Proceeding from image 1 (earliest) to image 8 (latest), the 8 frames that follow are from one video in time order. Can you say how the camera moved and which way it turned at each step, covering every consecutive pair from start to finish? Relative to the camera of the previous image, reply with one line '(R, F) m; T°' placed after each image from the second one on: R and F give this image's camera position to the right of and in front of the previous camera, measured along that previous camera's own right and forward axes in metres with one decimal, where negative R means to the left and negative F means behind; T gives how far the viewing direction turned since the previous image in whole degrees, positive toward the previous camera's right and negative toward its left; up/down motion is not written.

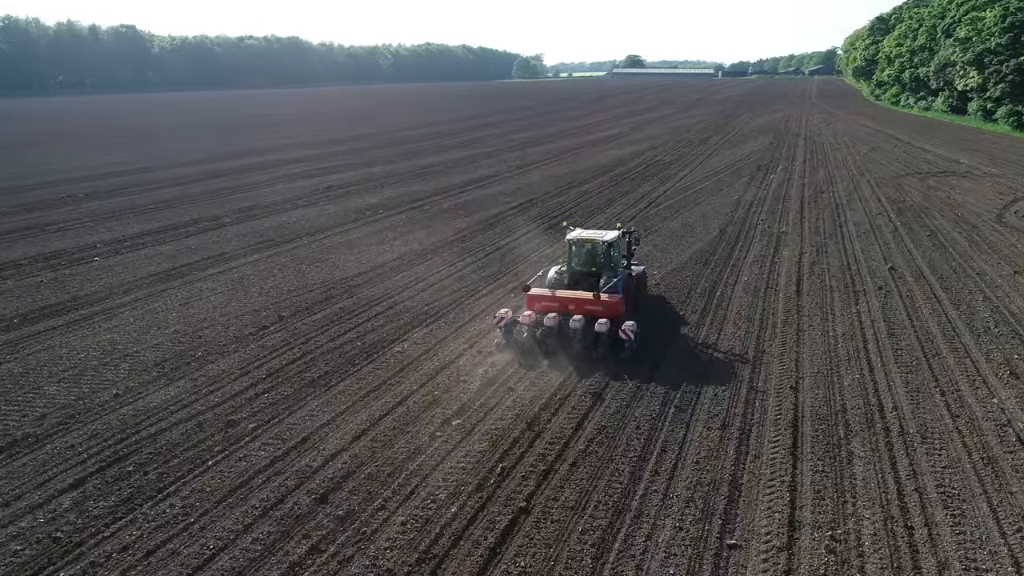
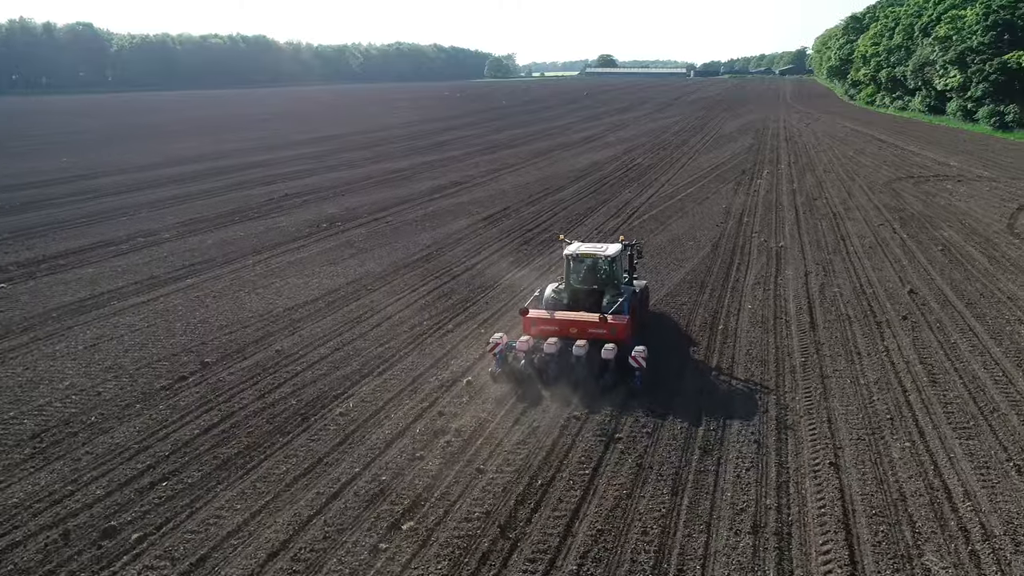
(+0.1, +2.4) m; +2°
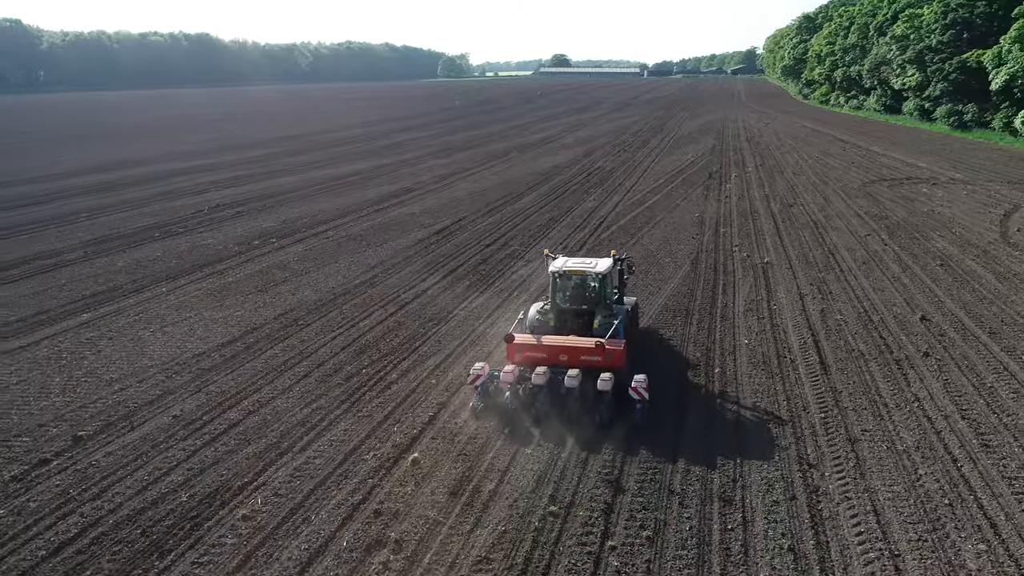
(0.0, +2.4) m; +3°
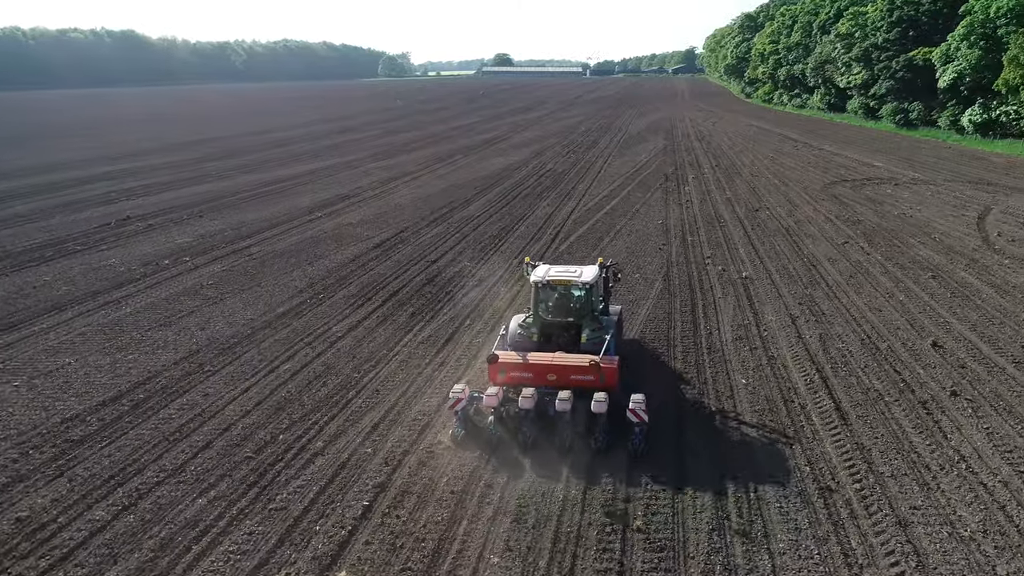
(-0.1, +2.3) m; +4°
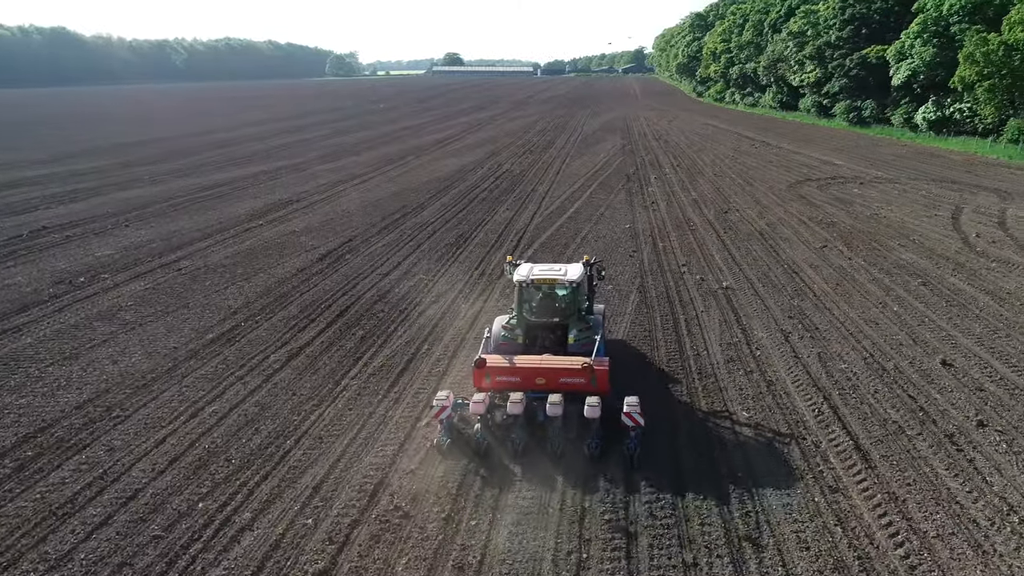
(-0.2, +1.6) m; +4°
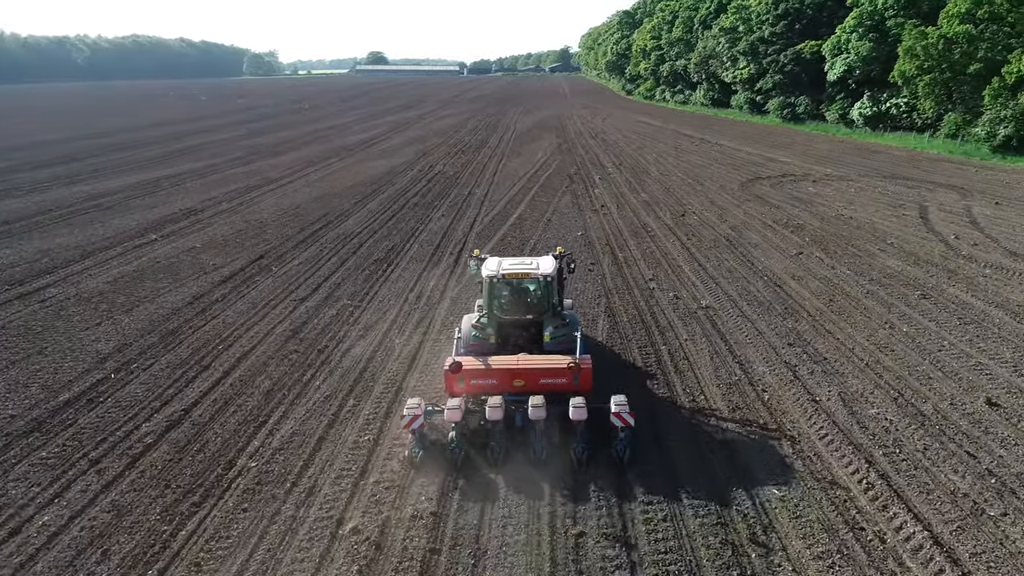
(-0.2, +2.6) m; +5°
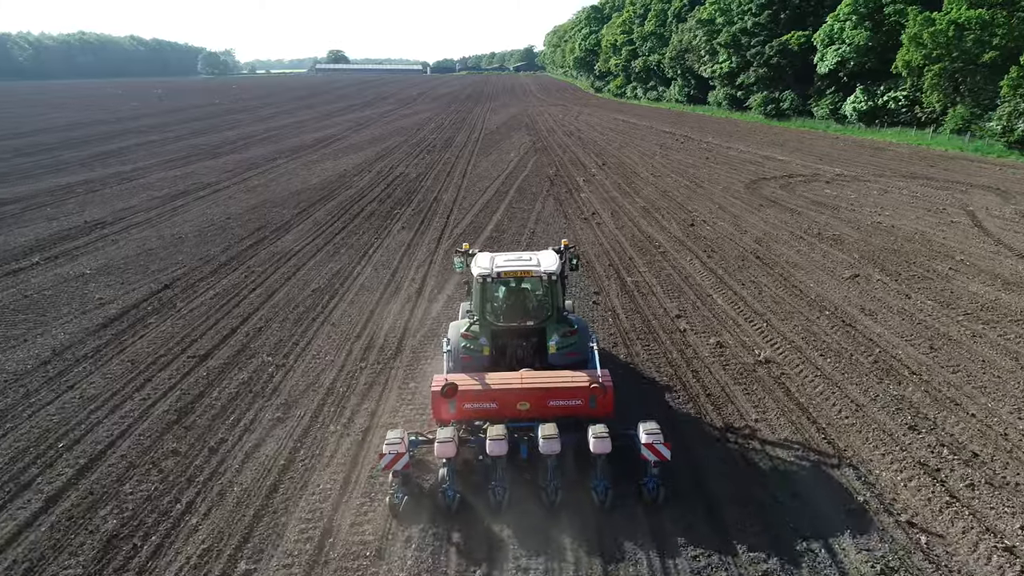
(-0.2, +3.8) m; +3°
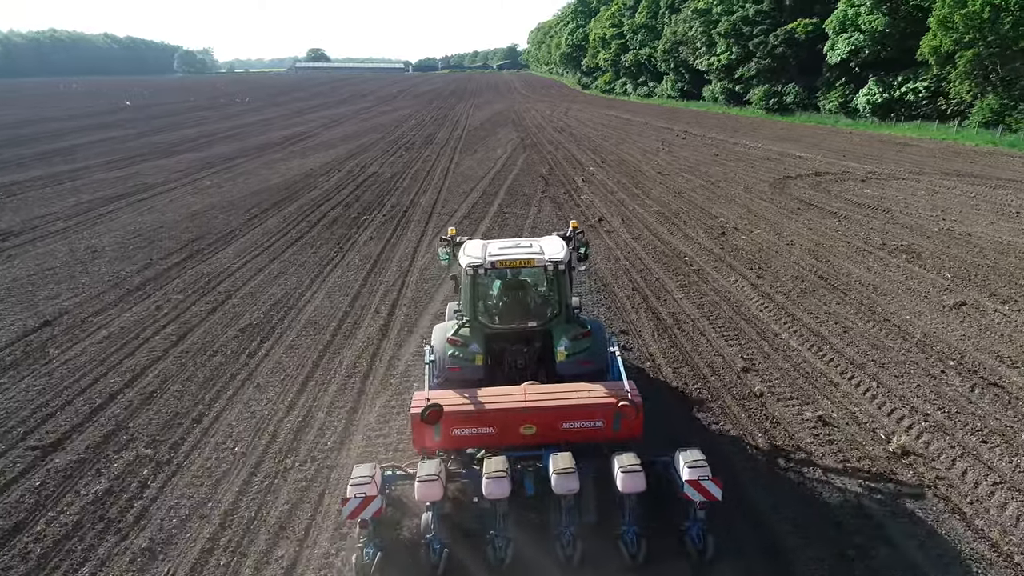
(-0.2, +3.4) m; +1°
